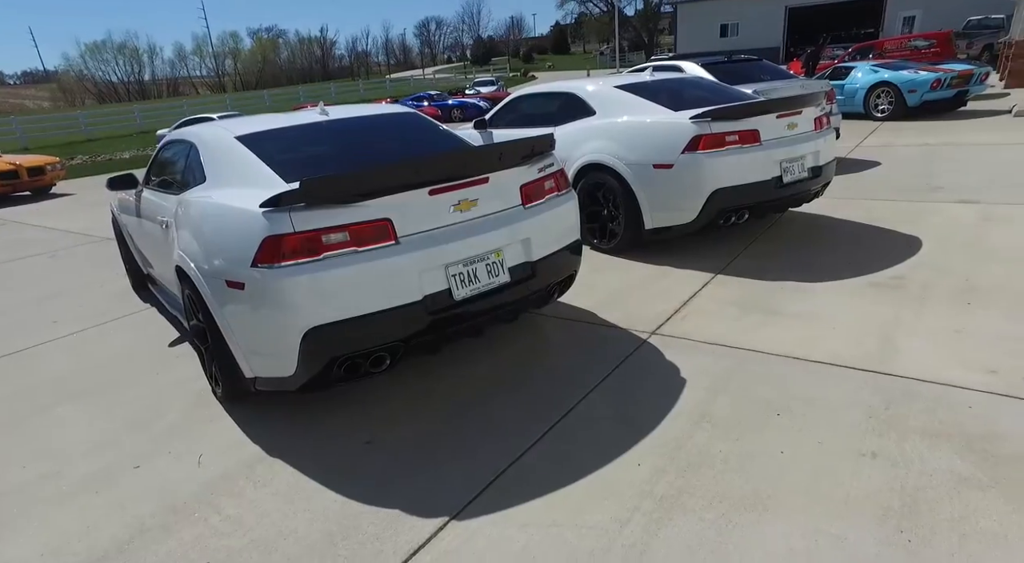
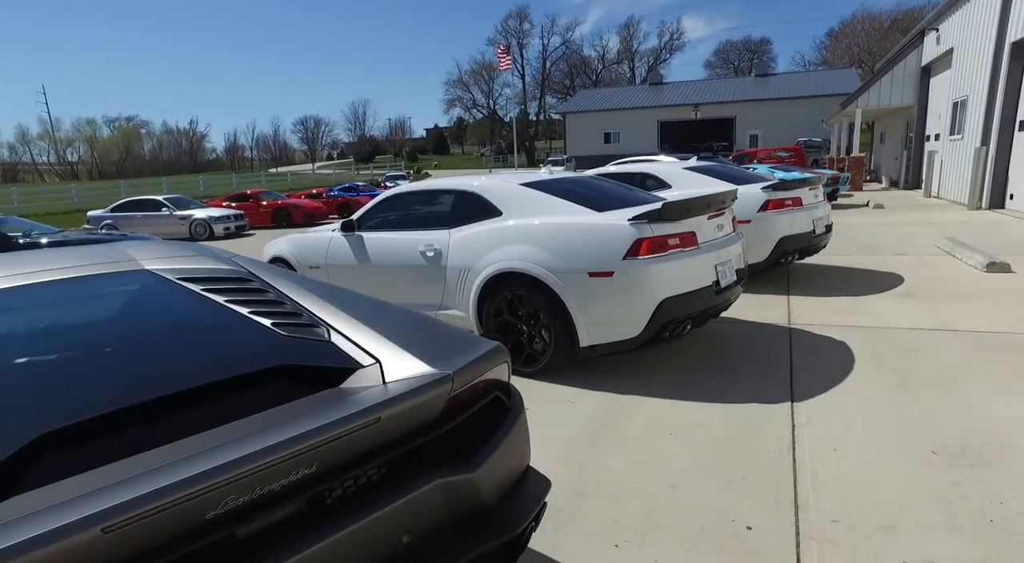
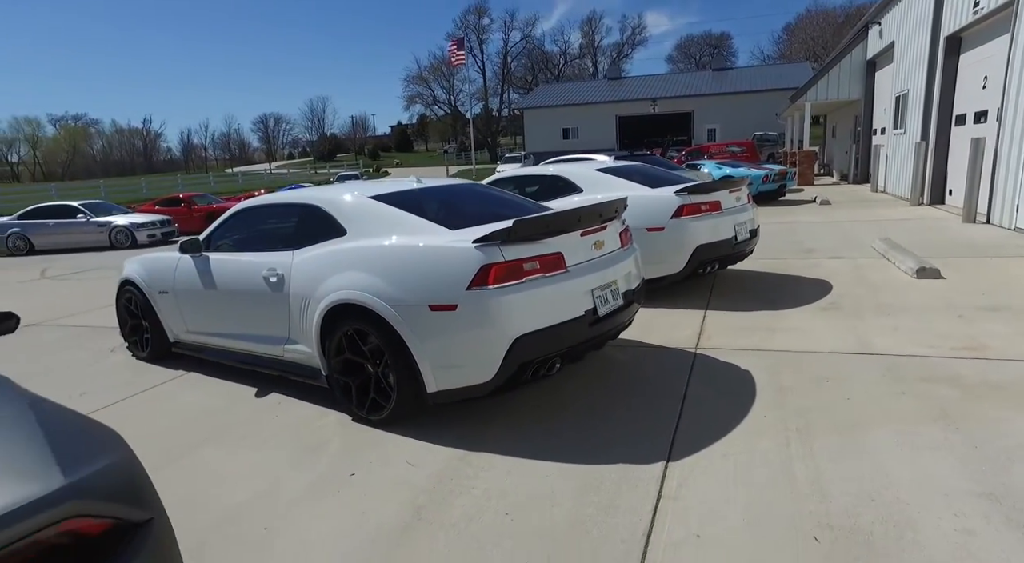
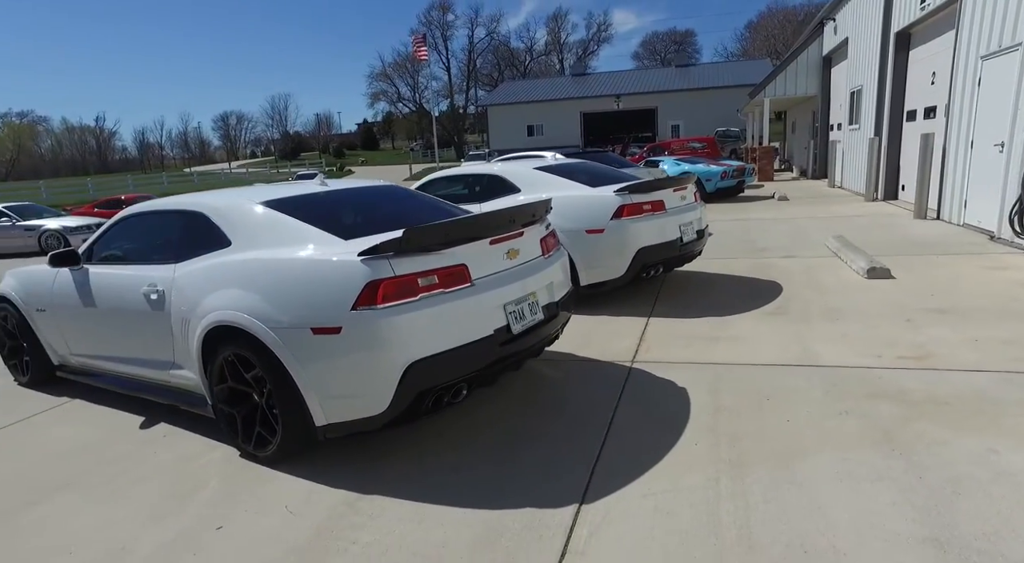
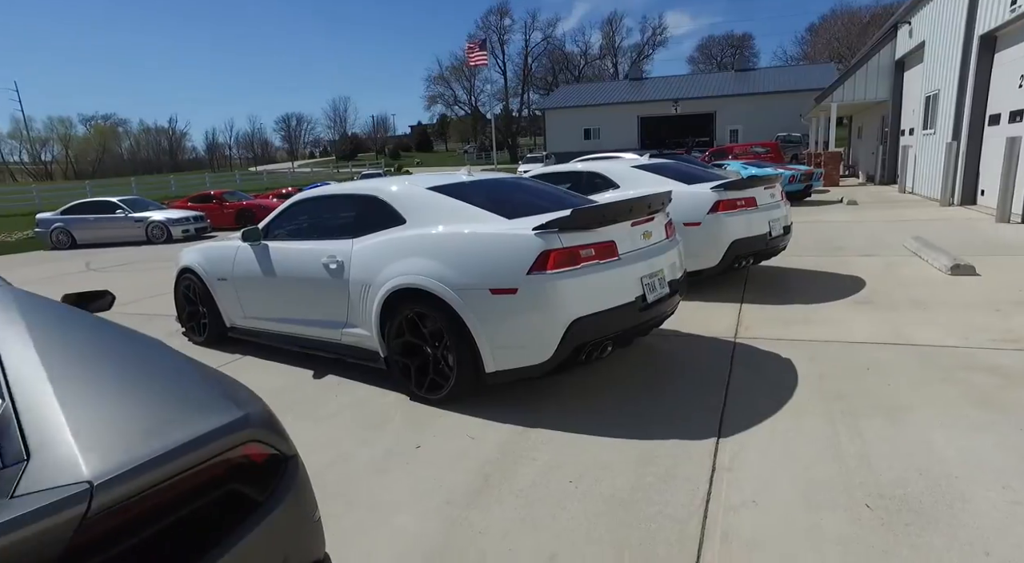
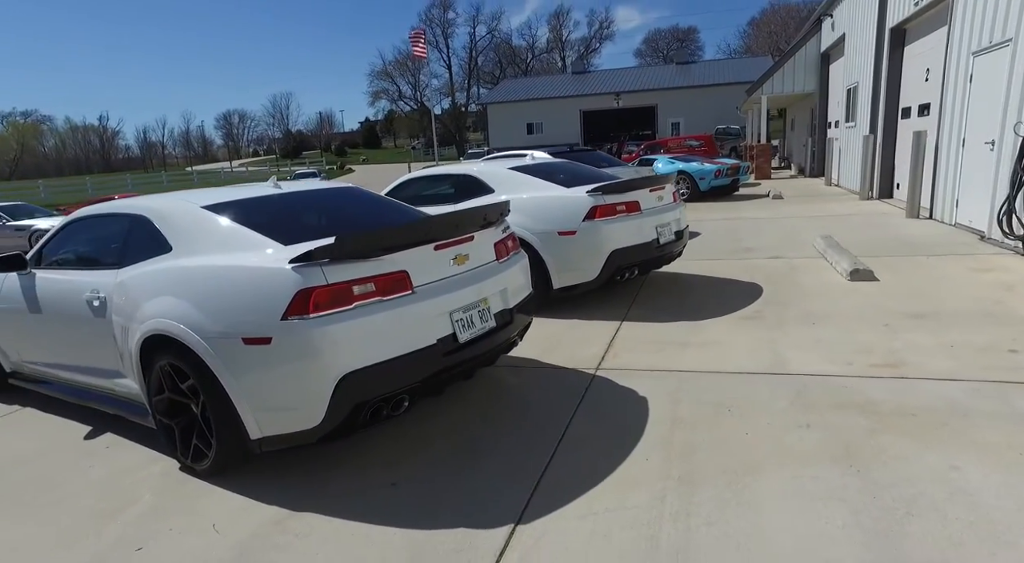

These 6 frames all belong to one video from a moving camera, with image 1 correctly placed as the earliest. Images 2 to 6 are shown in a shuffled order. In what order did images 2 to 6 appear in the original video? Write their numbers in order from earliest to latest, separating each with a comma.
6, 4, 3, 5, 2
